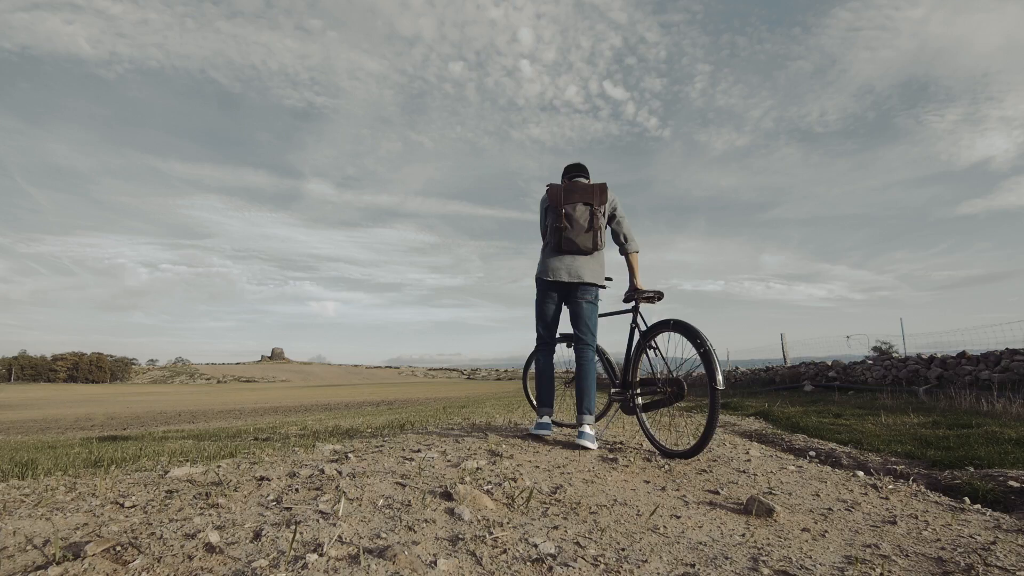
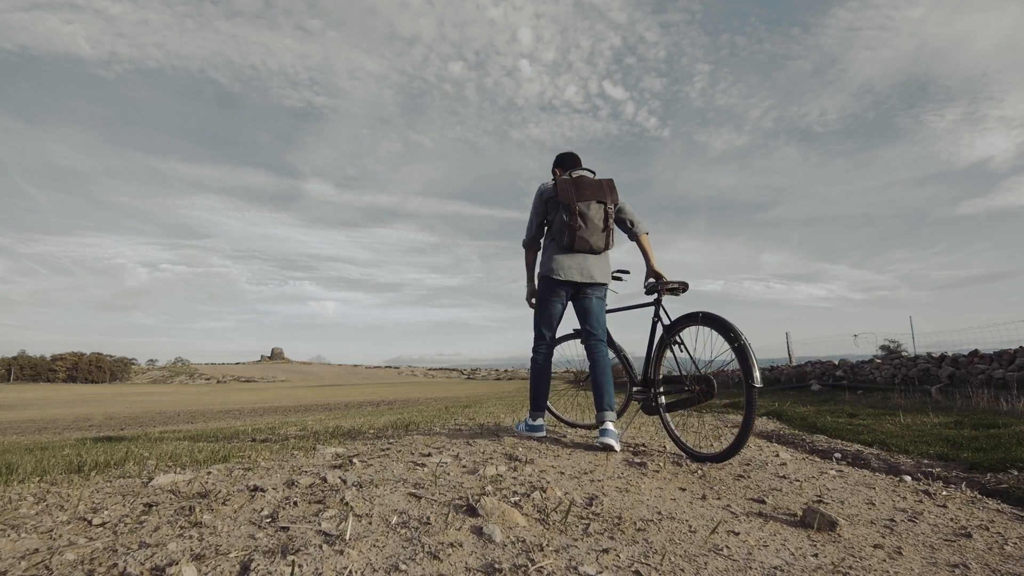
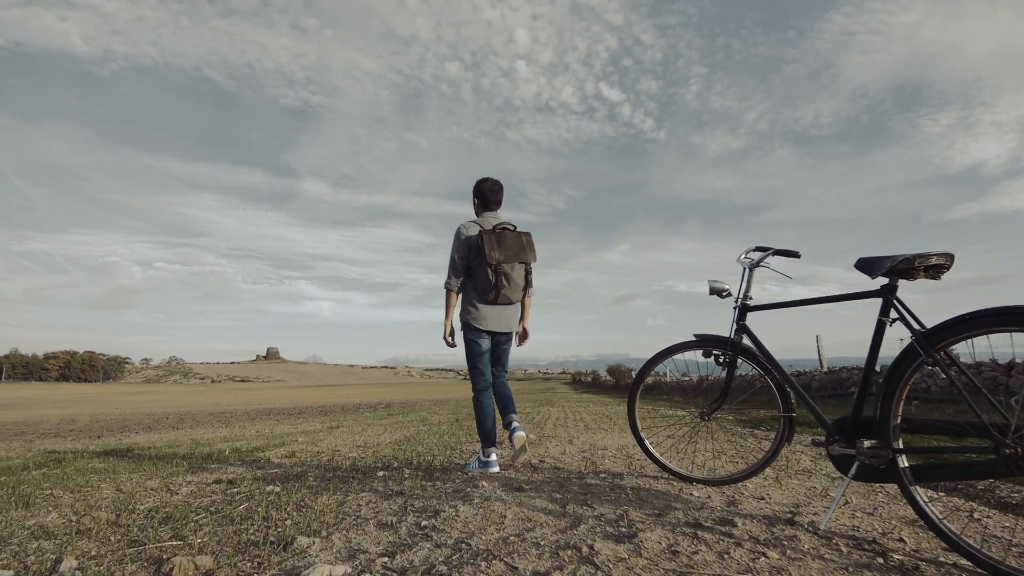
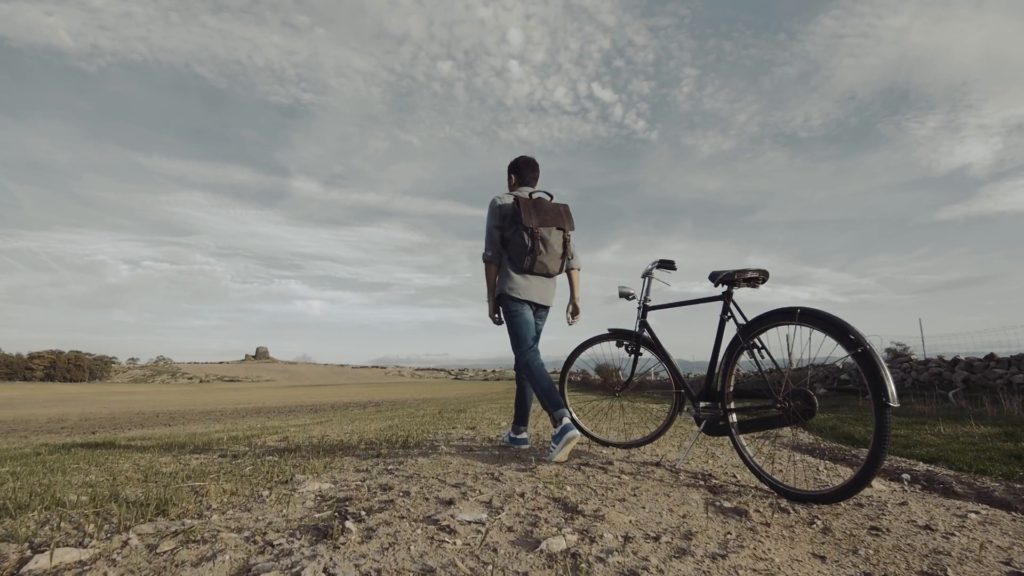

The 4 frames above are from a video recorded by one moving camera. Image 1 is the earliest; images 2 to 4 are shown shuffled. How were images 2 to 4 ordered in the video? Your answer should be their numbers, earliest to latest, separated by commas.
2, 4, 3
